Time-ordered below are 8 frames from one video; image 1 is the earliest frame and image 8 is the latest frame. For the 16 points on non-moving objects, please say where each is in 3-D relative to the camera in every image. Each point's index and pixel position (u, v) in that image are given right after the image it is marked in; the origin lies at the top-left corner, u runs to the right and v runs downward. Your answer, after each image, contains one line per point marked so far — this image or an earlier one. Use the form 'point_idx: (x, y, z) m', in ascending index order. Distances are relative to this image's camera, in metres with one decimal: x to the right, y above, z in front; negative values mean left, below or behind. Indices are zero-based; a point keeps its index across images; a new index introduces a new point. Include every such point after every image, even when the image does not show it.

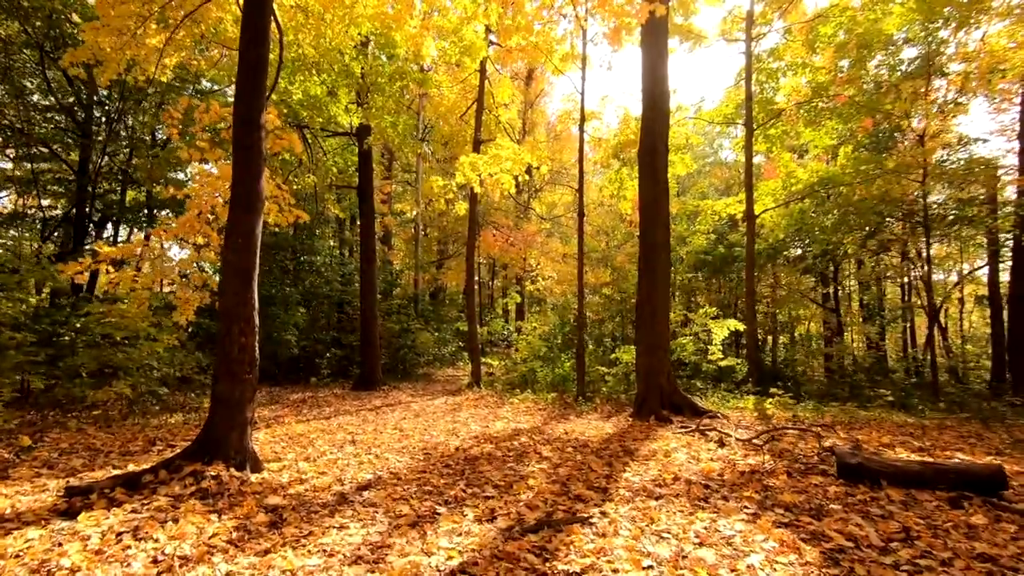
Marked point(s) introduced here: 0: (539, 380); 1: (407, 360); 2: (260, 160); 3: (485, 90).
0: (+0.7, -2.3, +11.9) m
1: (-3.2, -2.2, +14.8) m
2: (-2.4, +1.2, +4.6) m
3: (-0.7, +5.1, +12.7) m
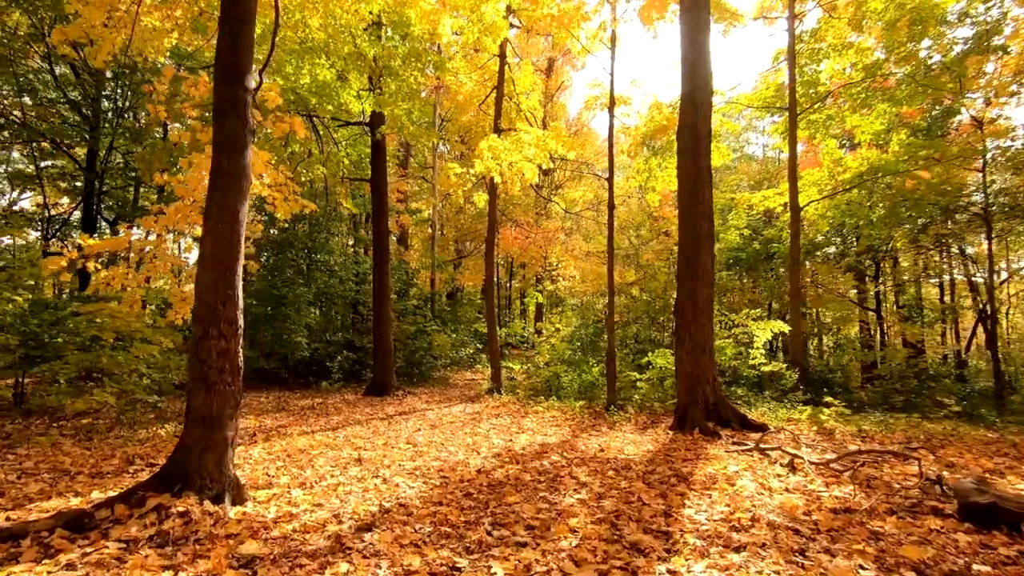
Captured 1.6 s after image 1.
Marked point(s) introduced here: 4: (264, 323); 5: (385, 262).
0: (+1.2, -2.2, +11.0) m
1: (-2.6, -2.2, +14.1) m
2: (-2.1, +1.2, +3.9) m
3: (-0.2, +5.1, +11.9) m
4: (-6.2, -0.9, +12.5) m
5: (-3.0, +0.6, +11.7) m
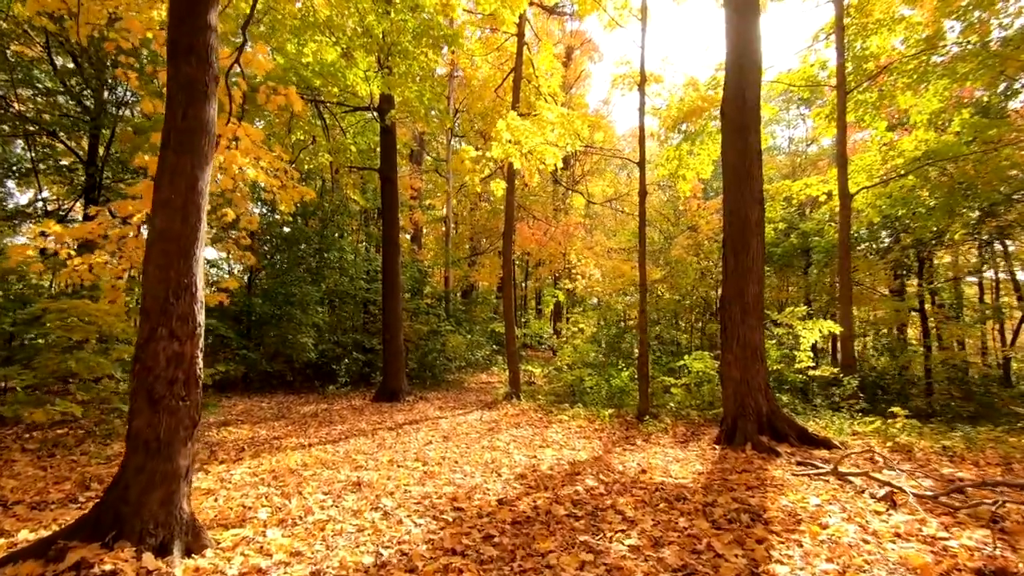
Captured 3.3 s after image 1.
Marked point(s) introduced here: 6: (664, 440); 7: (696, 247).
0: (+1.6, -2.1, +10.1) m
1: (-2.1, -2.1, +13.3) m
2: (-1.9, +1.3, +3.1) m
3: (+0.3, +5.2, +11.0) m
4: (-5.8, -0.8, +11.8) m
5: (-2.6, +0.6, +11.0) m
6: (+2.2, -2.2, +7.0) m
7: (+5.2, +1.2, +13.8) m
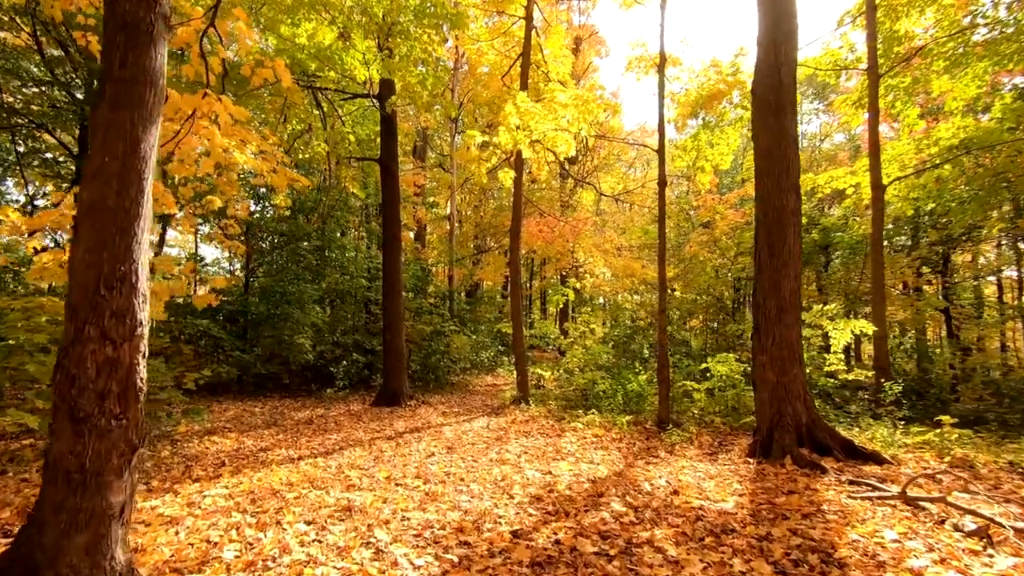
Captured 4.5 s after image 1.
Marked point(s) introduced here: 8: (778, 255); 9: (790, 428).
0: (+1.8, -2.1, +9.5) m
1: (-1.9, -2.0, +12.7) m
2: (-1.8, +1.4, +2.5) m
3: (+0.4, +5.2, +10.4) m
4: (-5.6, -0.8, +11.2) m
5: (-2.4, +0.7, +10.4) m
6: (+2.3, -2.1, +6.4) m
7: (+5.3, +1.2, +13.1) m
8: (+3.3, +0.4, +6.0) m
9: (+3.3, -1.6, +5.8) m
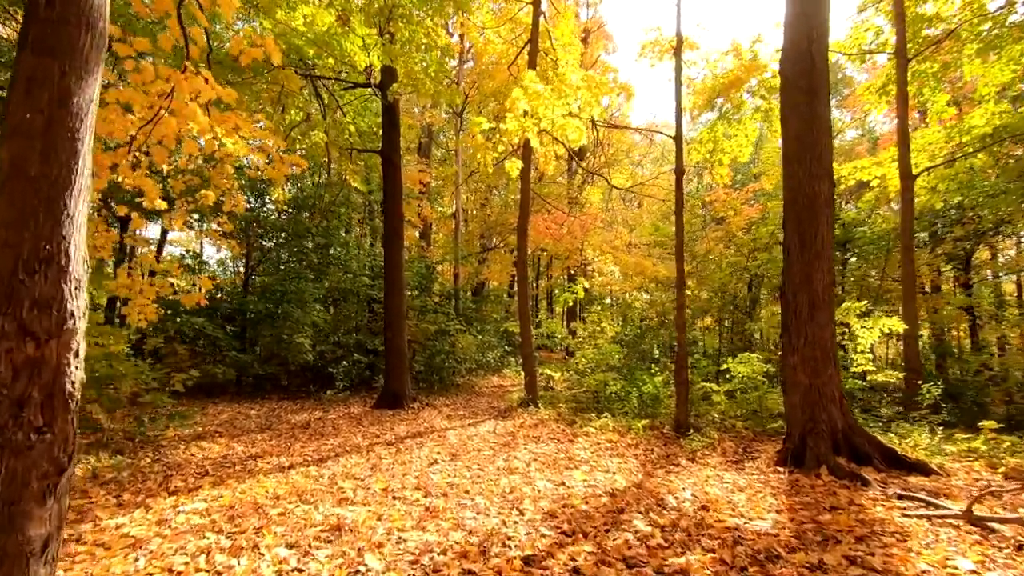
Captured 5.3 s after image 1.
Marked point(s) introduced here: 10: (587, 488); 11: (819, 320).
0: (+1.9, -2.0, +9.0) m
1: (-1.7, -2.0, +12.2) m
2: (-1.7, +1.4, +2.0) m
3: (+0.6, +5.3, +10.0) m
4: (-5.4, -0.8, +10.8) m
5: (-2.3, +0.7, +9.9) m
6: (+2.4, -2.0, +5.9) m
7: (+5.5, +1.3, +12.6) m
8: (+3.3, +0.5, +5.6) m
9: (+3.3, -1.6, +5.3) m
10: (+0.7, -1.9, +4.6) m
11: (+3.4, -0.3, +5.5) m
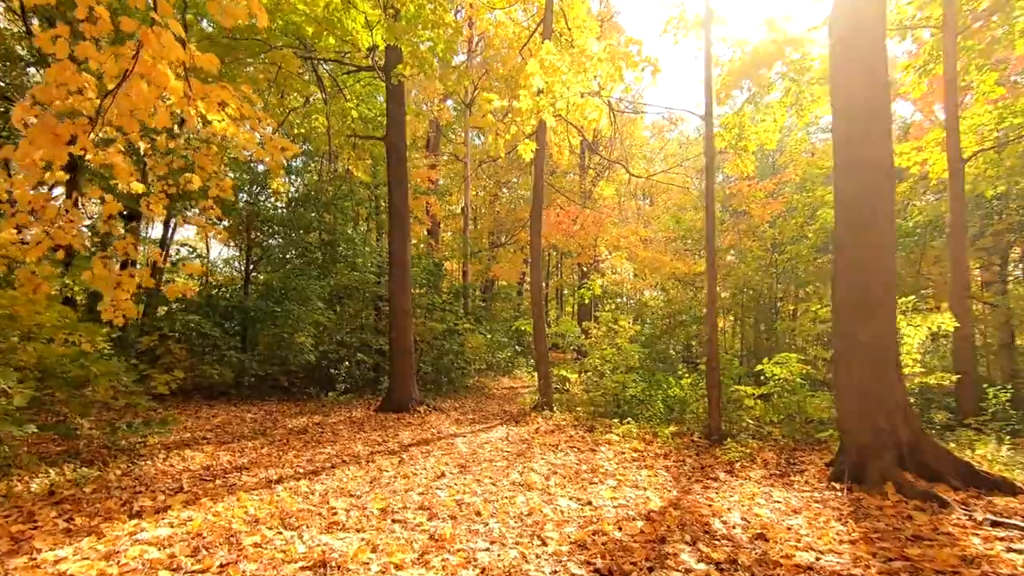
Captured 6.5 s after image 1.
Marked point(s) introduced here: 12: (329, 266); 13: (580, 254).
0: (+2.1, -2.0, +8.4) m
1: (-1.4, -1.9, +11.6) m
2: (-1.6, +1.5, +1.4) m
3: (+0.8, +5.3, +9.3) m
4: (-5.2, -0.7, +10.3) m
5: (-2.0, +0.8, +9.4) m
6: (+2.6, -1.9, +5.2) m
7: (+5.8, +1.4, +11.9) m
8: (+3.5, +0.6, +4.9) m
9: (+3.5, -1.5, +4.6) m
10: (+0.8, -1.8, +4.0) m
11: (+3.6, -0.2, +4.8) m
12: (-4.2, +0.5, +11.5) m
13: (+2.0, +1.0, +14.6) m
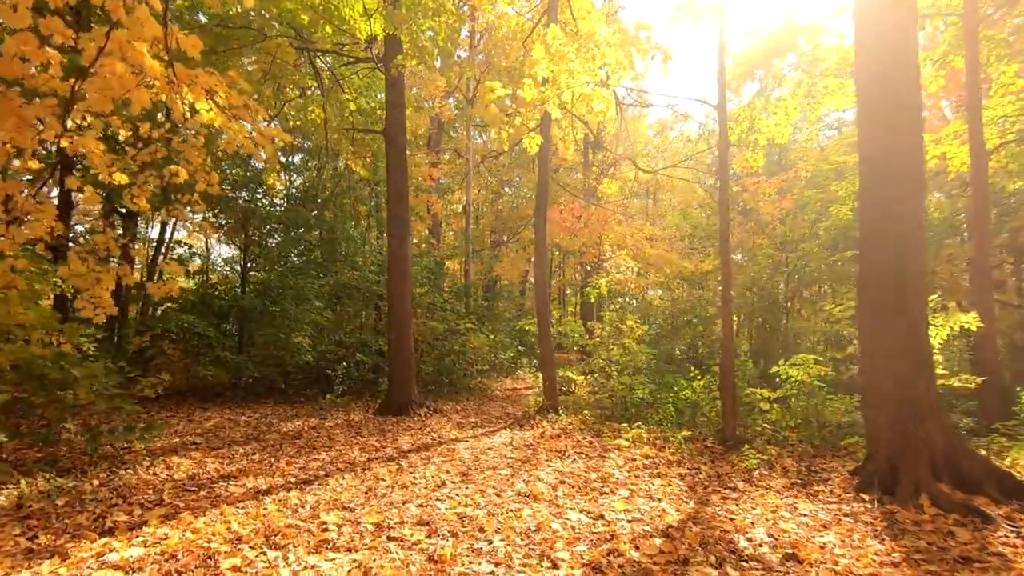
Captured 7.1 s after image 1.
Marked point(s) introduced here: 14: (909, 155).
0: (+2.2, -1.9, +8.0) m
1: (-1.3, -1.9, +11.3) m
2: (-1.6, +1.6, +1.2) m
3: (+0.9, +5.4, +9.0) m
4: (-5.1, -0.7, +10.0) m
5: (-2.0, +0.8, +9.1) m
6: (+2.6, -1.9, +4.9) m
7: (+5.9, +1.4, +11.6) m
8: (+3.6, +0.6, +4.6) m
9: (+3.6, -1.5, +4.3) m
10: (+0.9, -1.8, +3.7) m
11: (+3.6, -0.2, +4.5) m
12: (-4.2, +0.5, +11.2) m
13: (+2.1, +1.0, +14.3) m
14: (+3.7, +1.3, +4.6) m
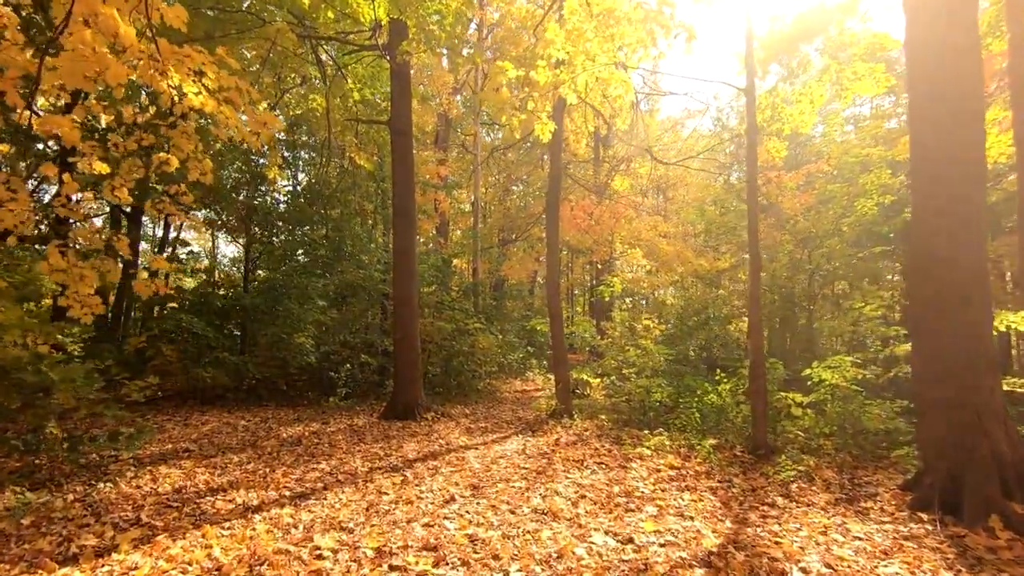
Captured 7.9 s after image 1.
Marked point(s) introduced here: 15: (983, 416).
0: (+2.4, -1.9, +7.6) m
1: (-1.1, -1.9, +10.9) m
2: (-1.5, +1.6, +0.8) m
3: (+1.0, +5.4, +8.6) m
4: (-4.9, -0.6, +9.7) m
5: (-1.8, +0.9, +8.7) m
6: (+2.8, -1.9, +4.4) m
7: (+6.1, +1.4, +11.1) m
8: (+3.7, +0.6, +4.1) m
9: (+3.7, -1.4, +3.8) m
10: (+1.0, -1.7, +3.2) m
11: (+3.7, -0.2, +4.0) m
12: (-3.9, +0.6, +10.8) m
13: (+2.4, +1.1, +13.8) m
14: (+3.8, +1.3, +4.1) m
15: (+3.8, -1.0, +3.9) m
